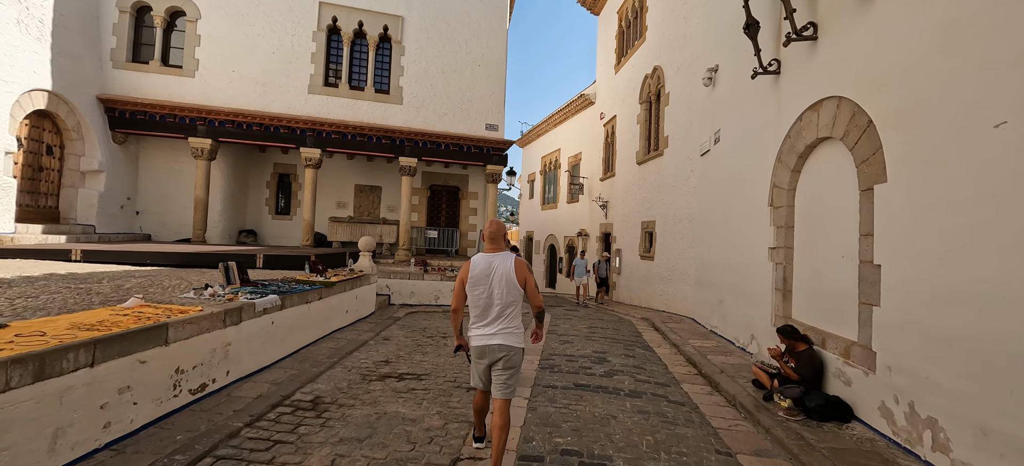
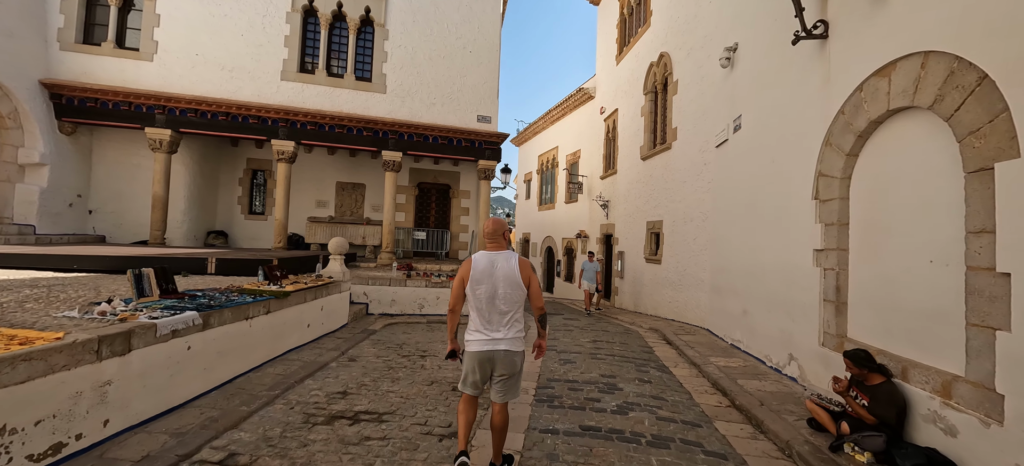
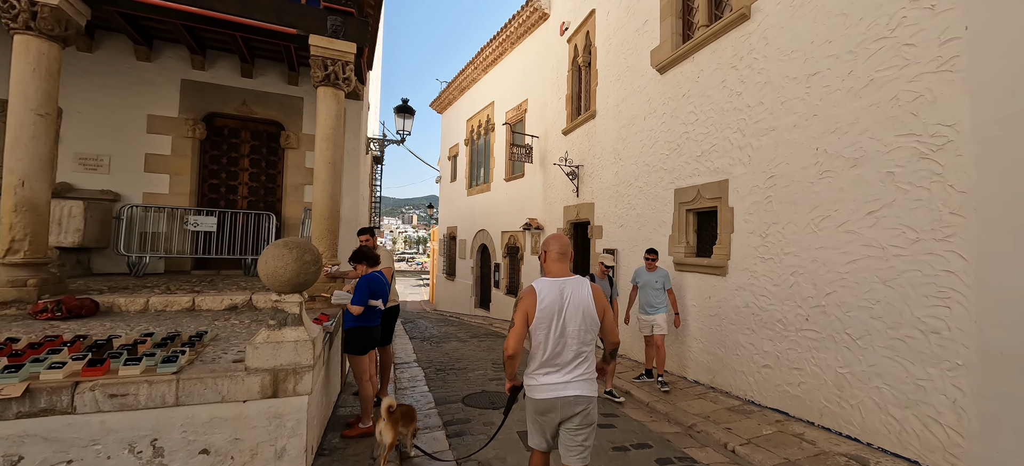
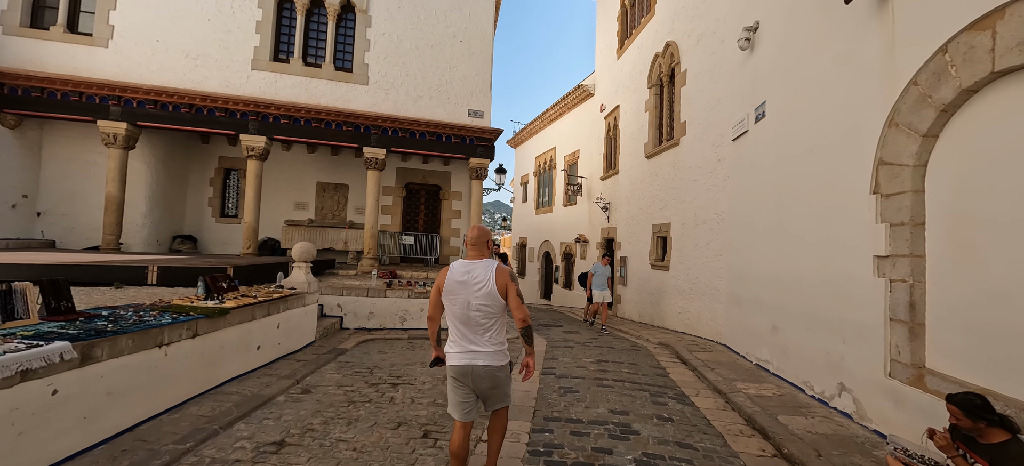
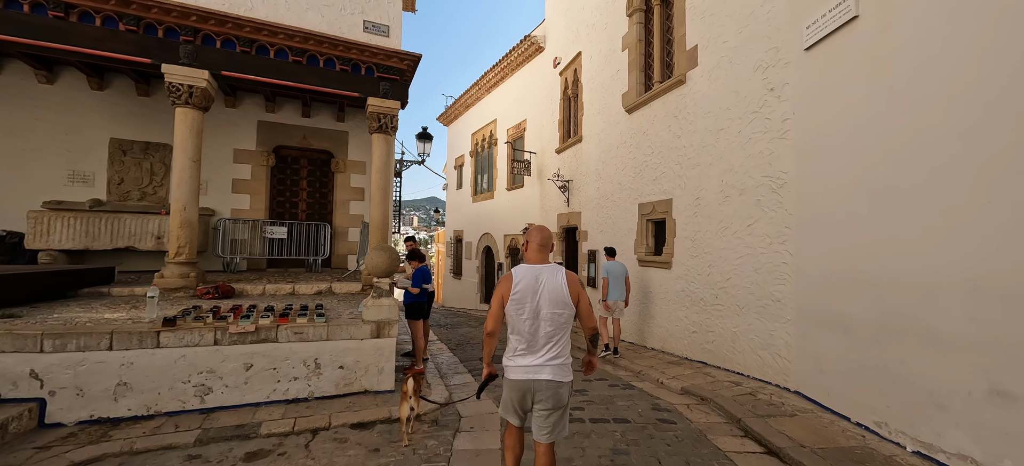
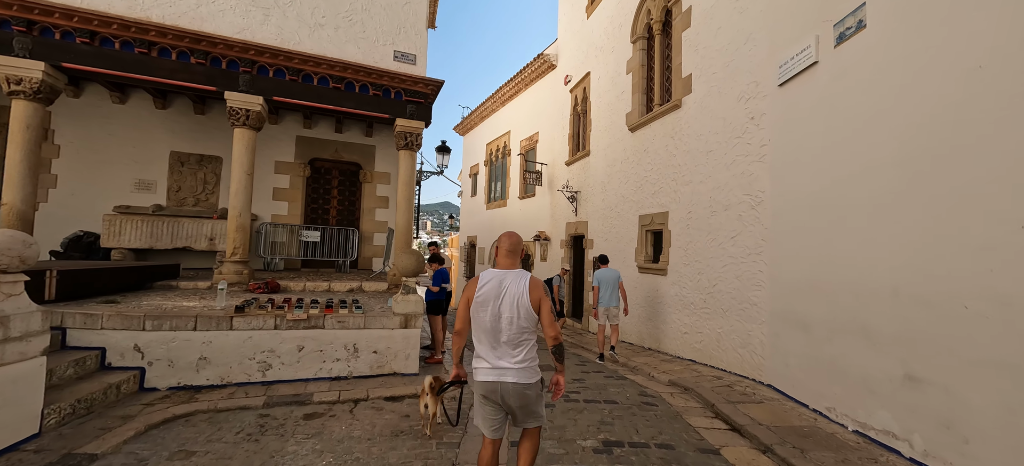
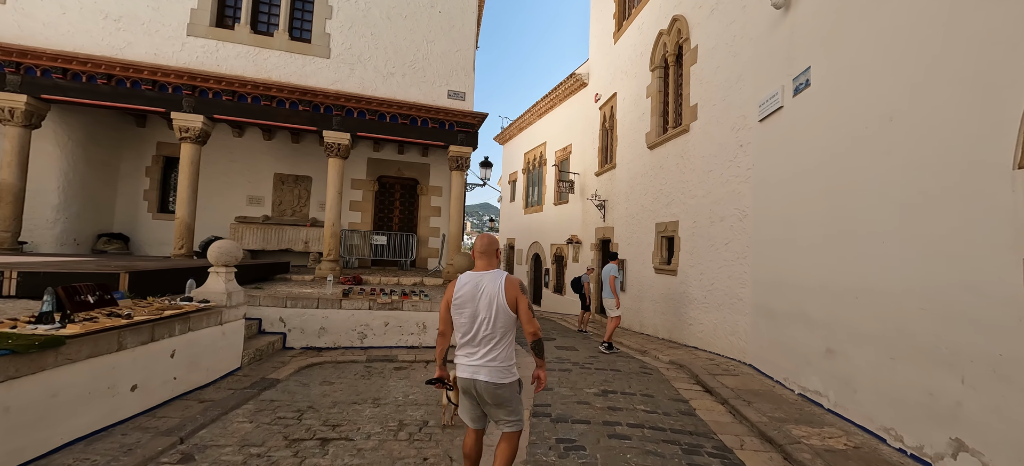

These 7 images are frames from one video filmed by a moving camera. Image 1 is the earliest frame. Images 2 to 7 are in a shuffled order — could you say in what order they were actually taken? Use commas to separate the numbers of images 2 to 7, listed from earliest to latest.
2, 4, 7, 6, 5, 3
